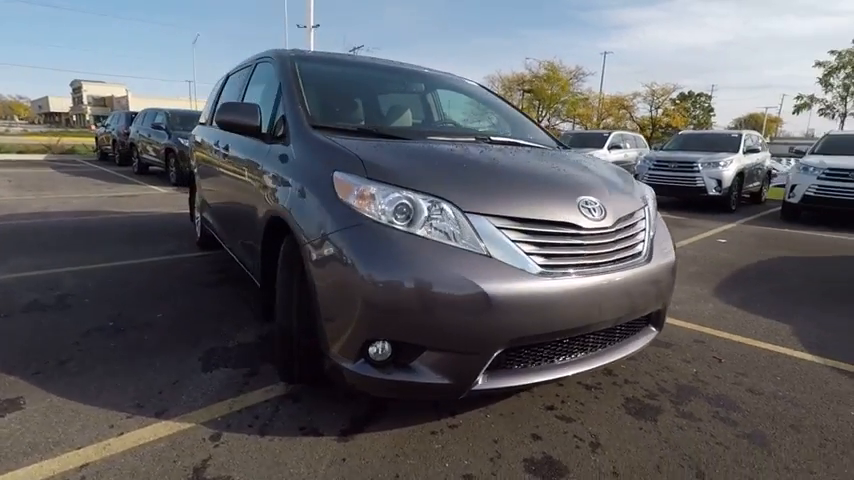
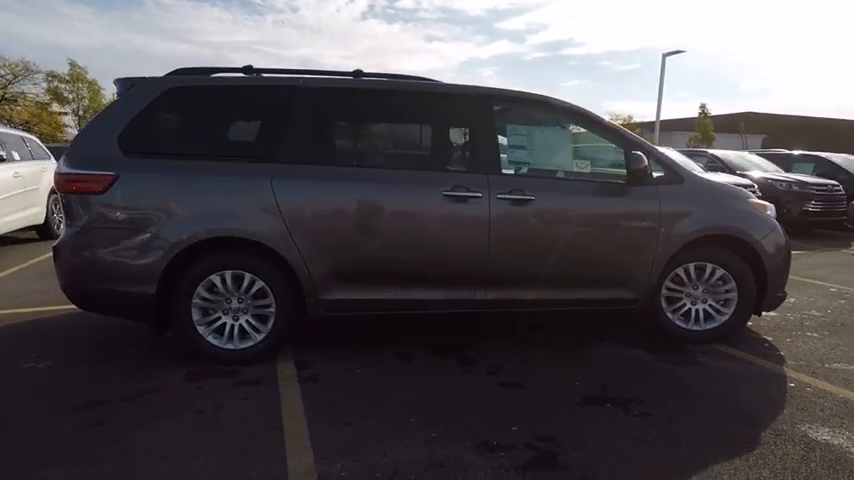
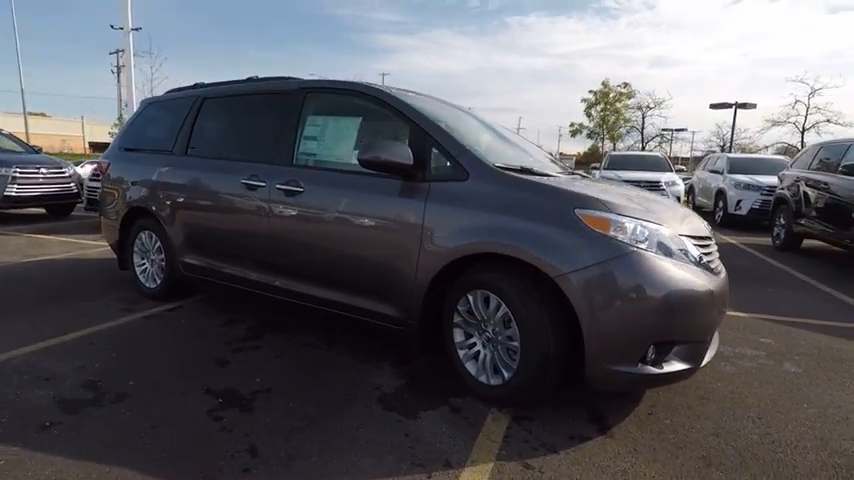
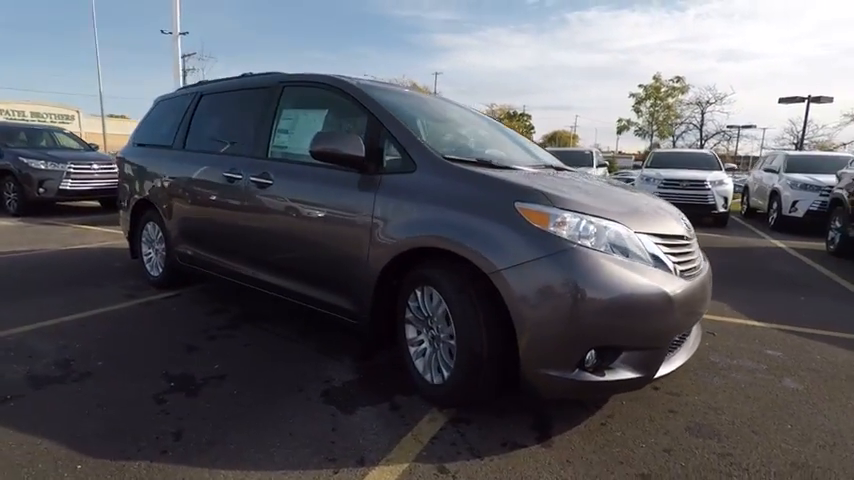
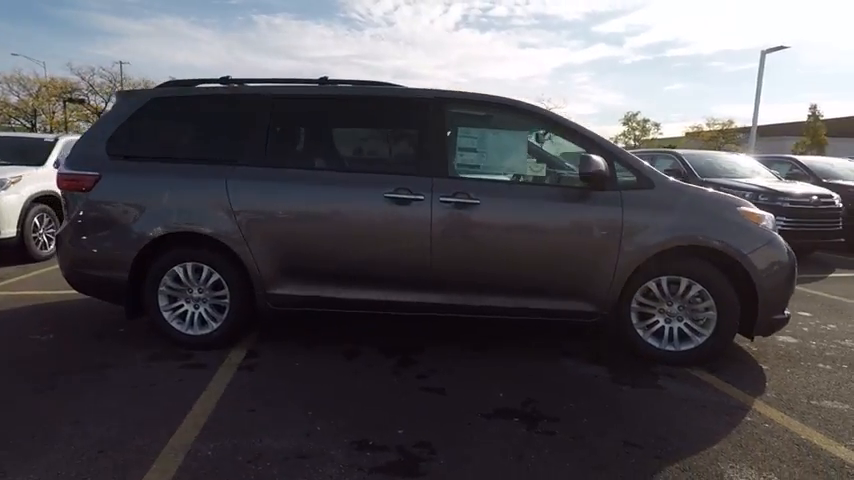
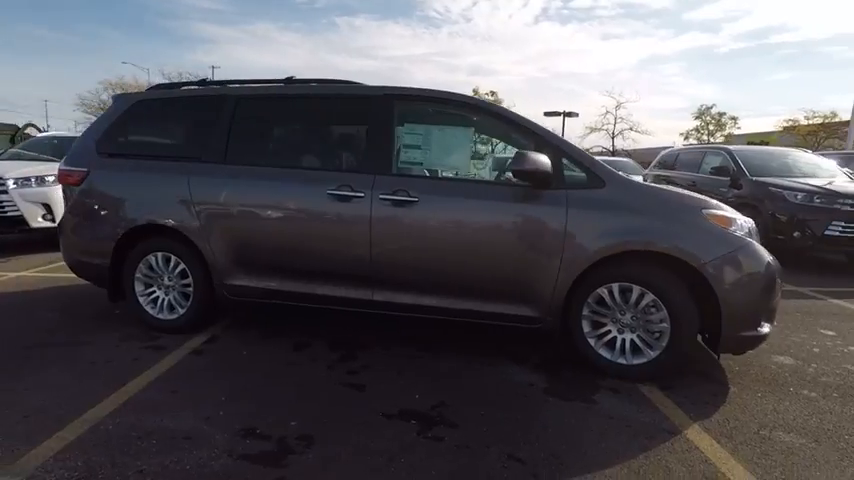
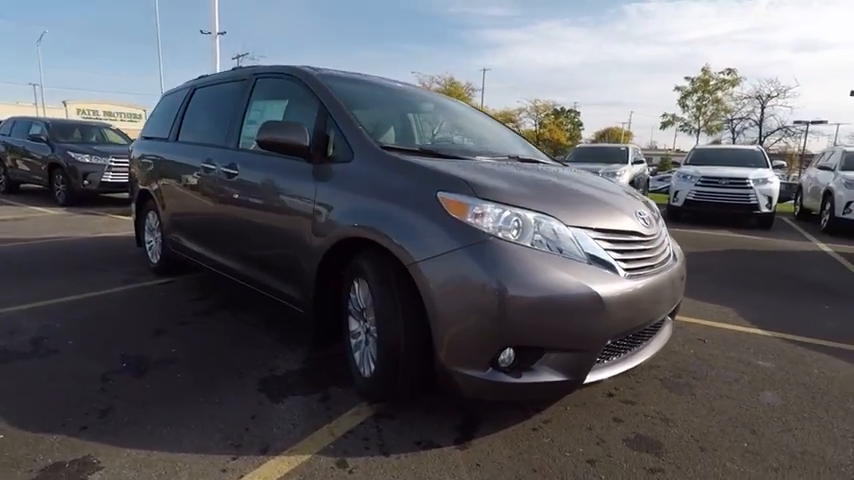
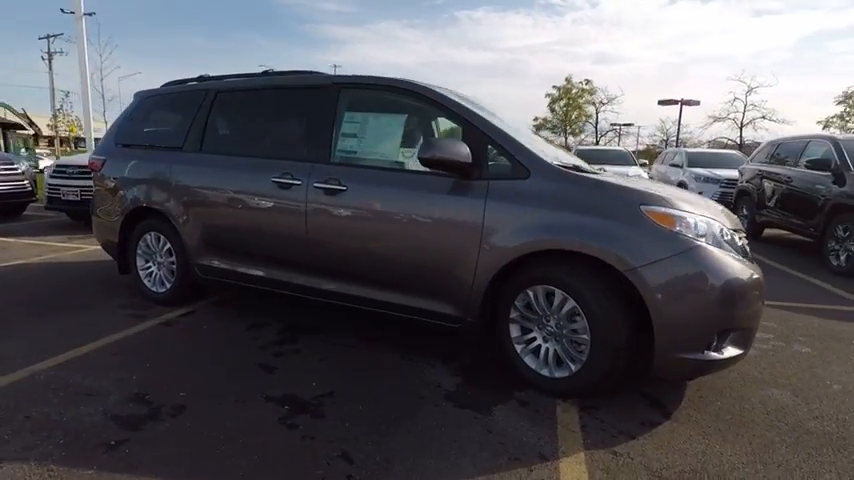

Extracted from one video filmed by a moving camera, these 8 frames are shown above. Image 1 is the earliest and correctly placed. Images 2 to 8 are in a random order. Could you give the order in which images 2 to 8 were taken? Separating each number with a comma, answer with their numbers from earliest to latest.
7, 4, 3, 8, 6, 5, 2
